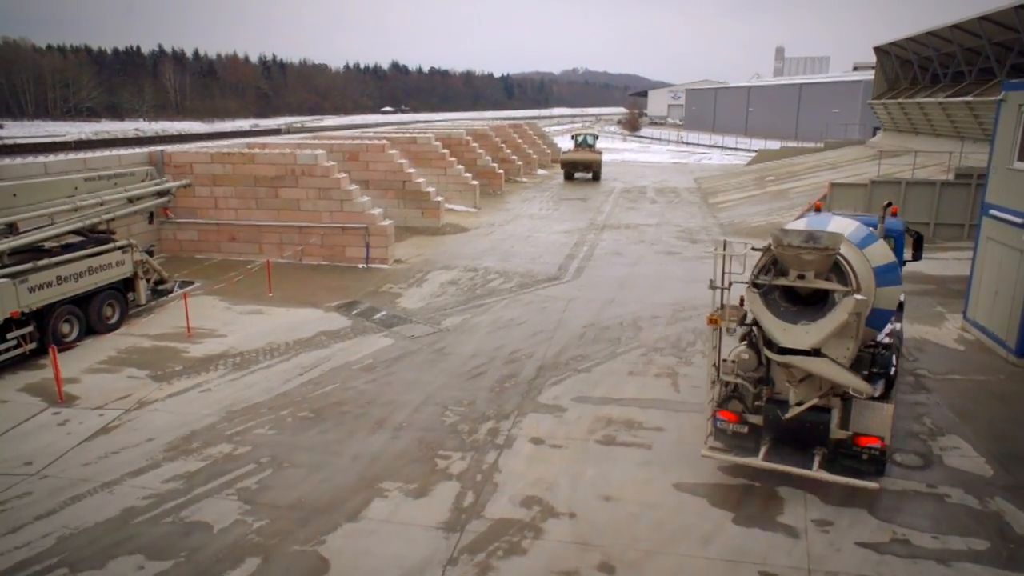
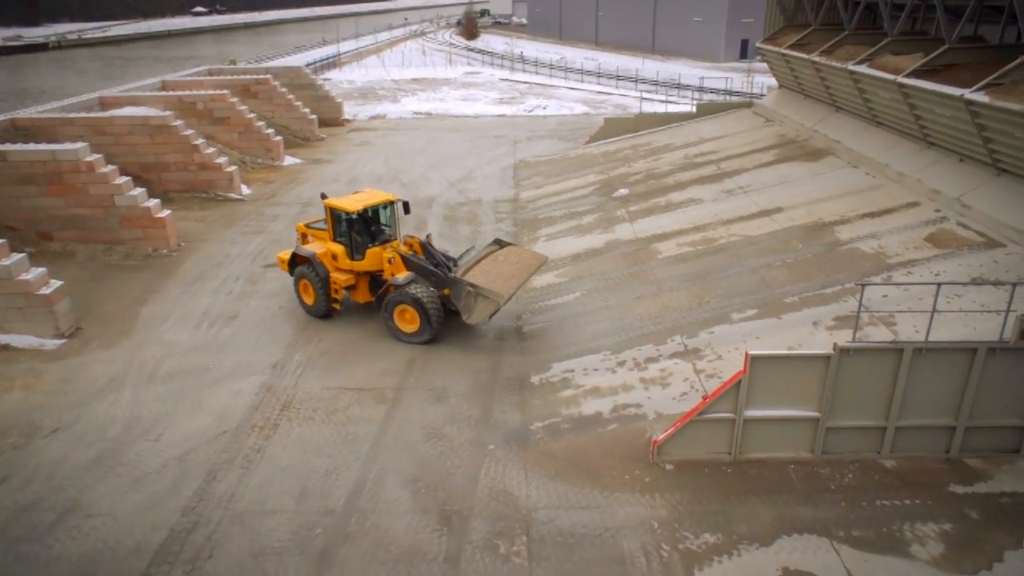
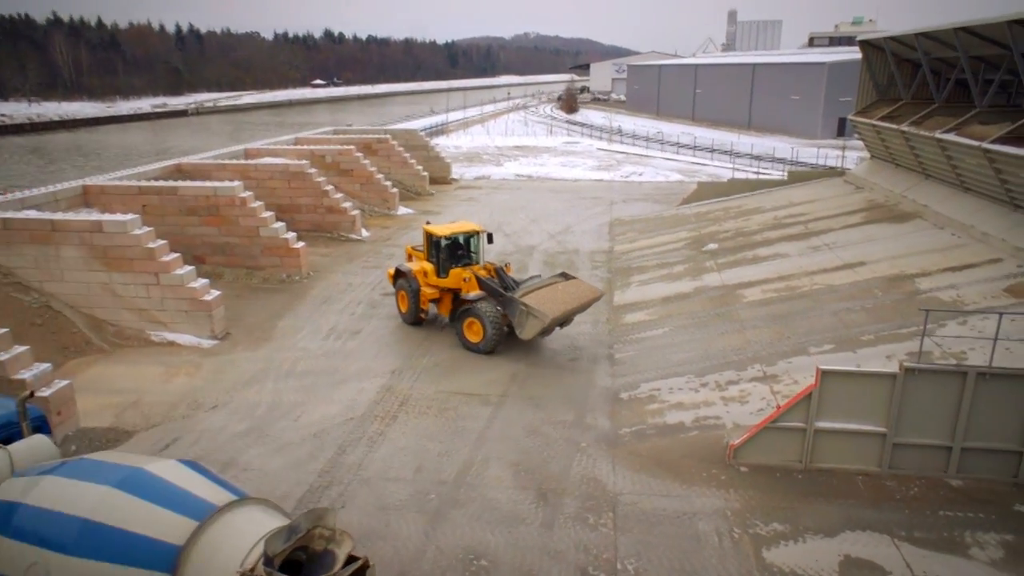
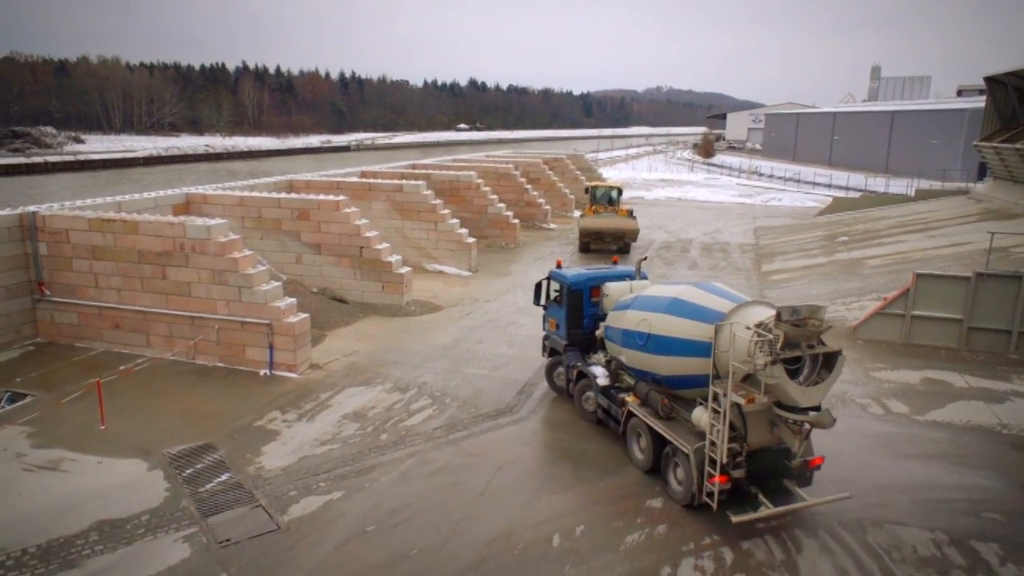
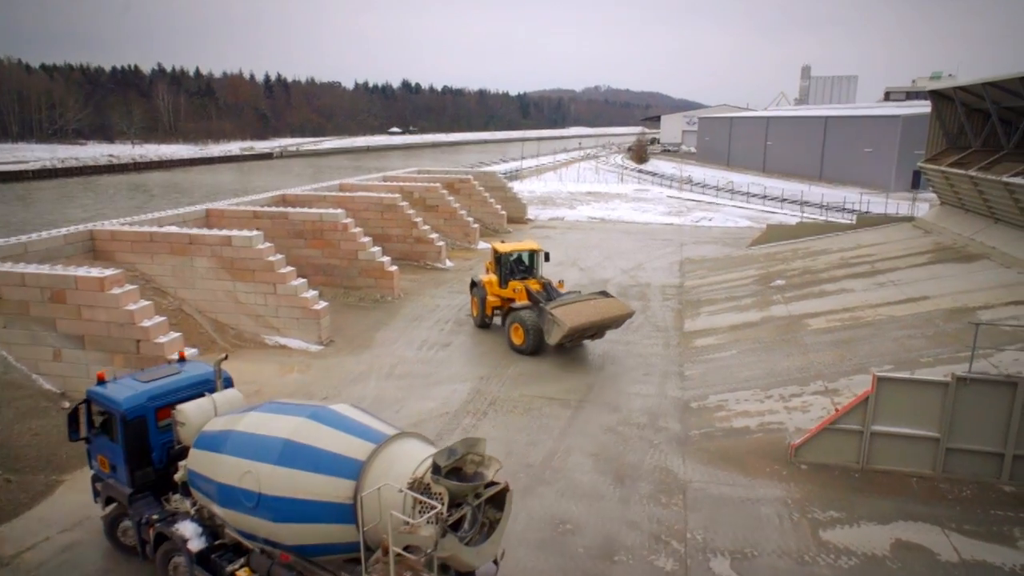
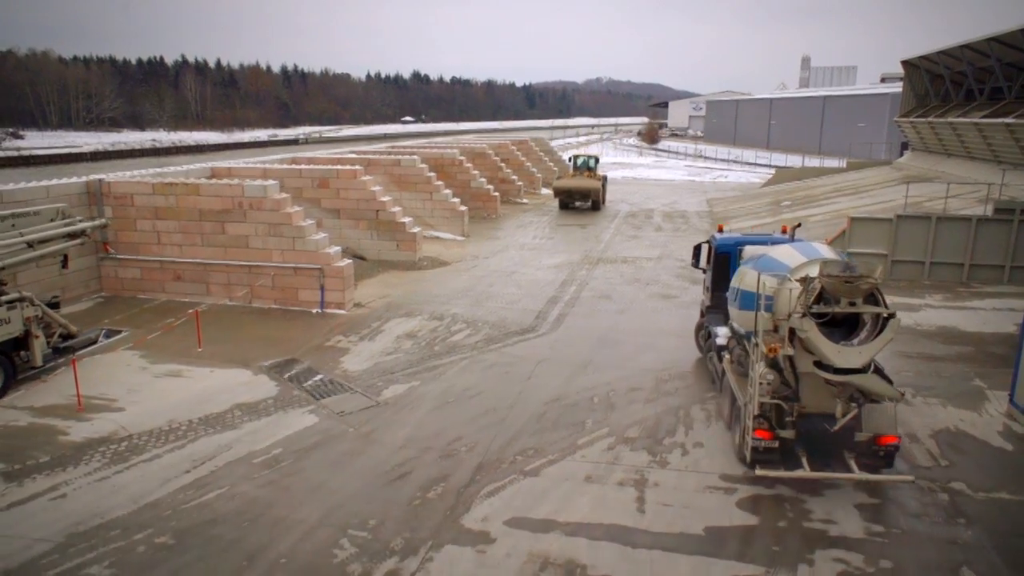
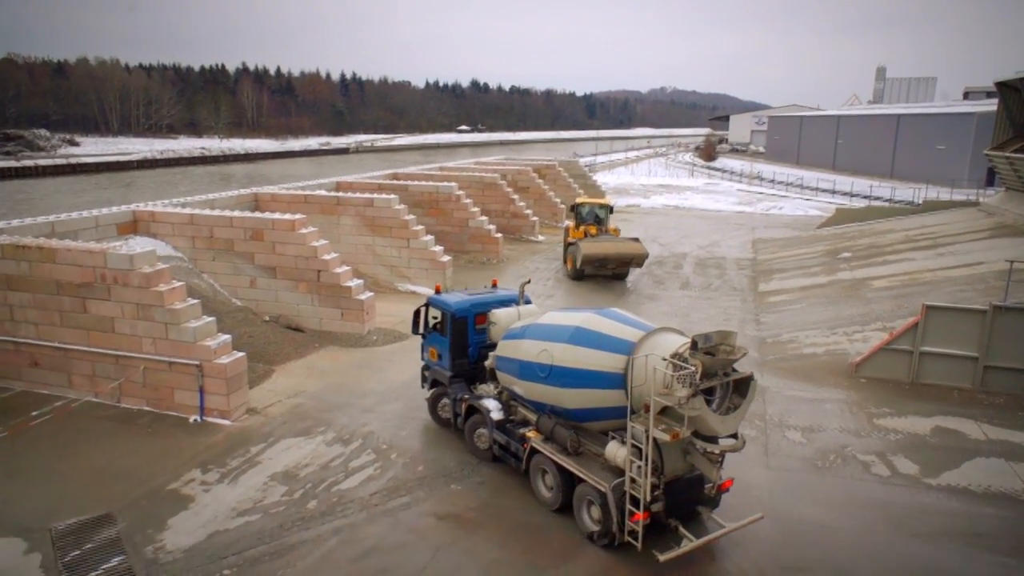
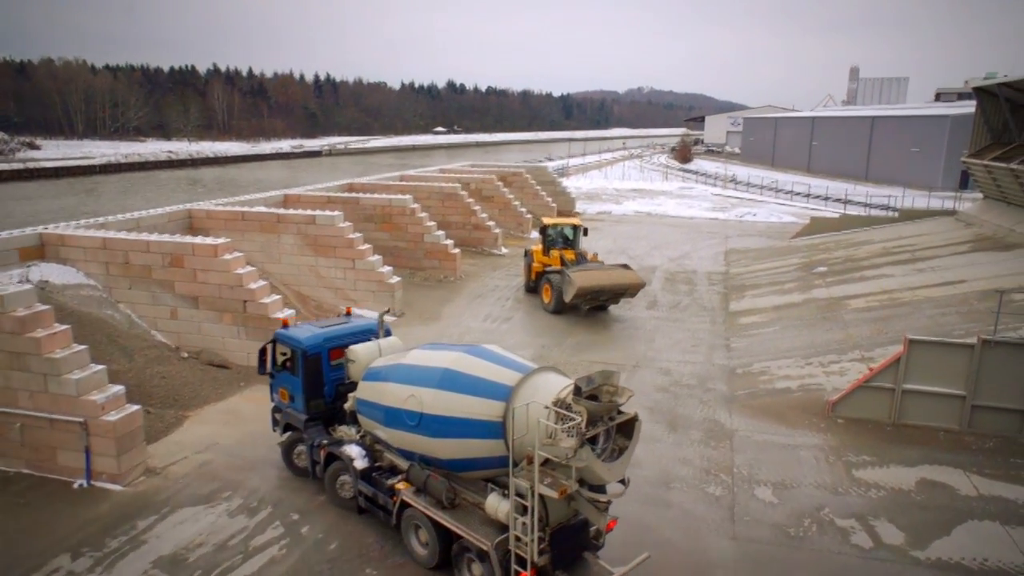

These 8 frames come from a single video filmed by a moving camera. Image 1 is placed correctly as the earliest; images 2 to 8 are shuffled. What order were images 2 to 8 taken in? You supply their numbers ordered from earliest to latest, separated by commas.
6, 4, 7, 8, 5, 3, 2
